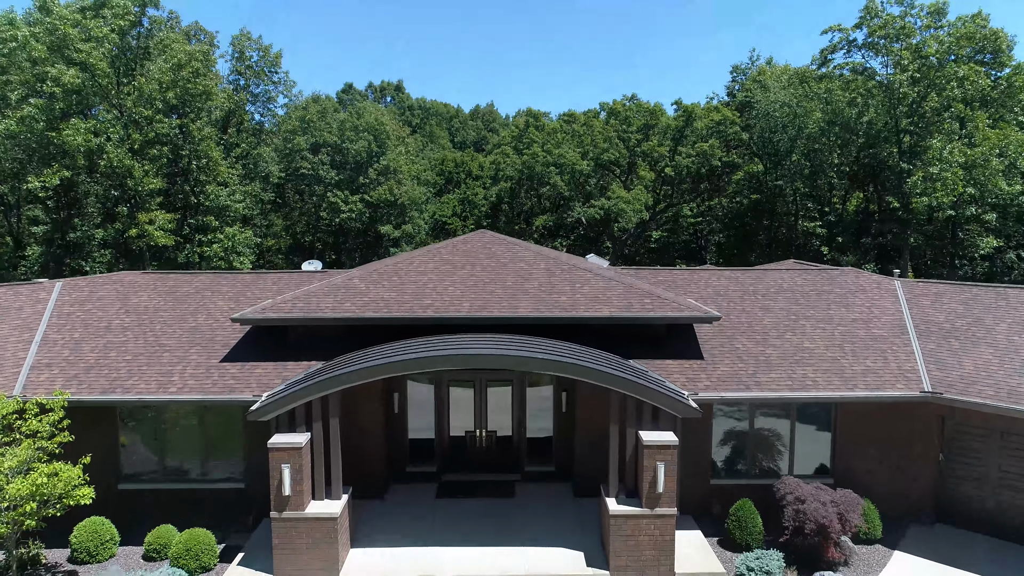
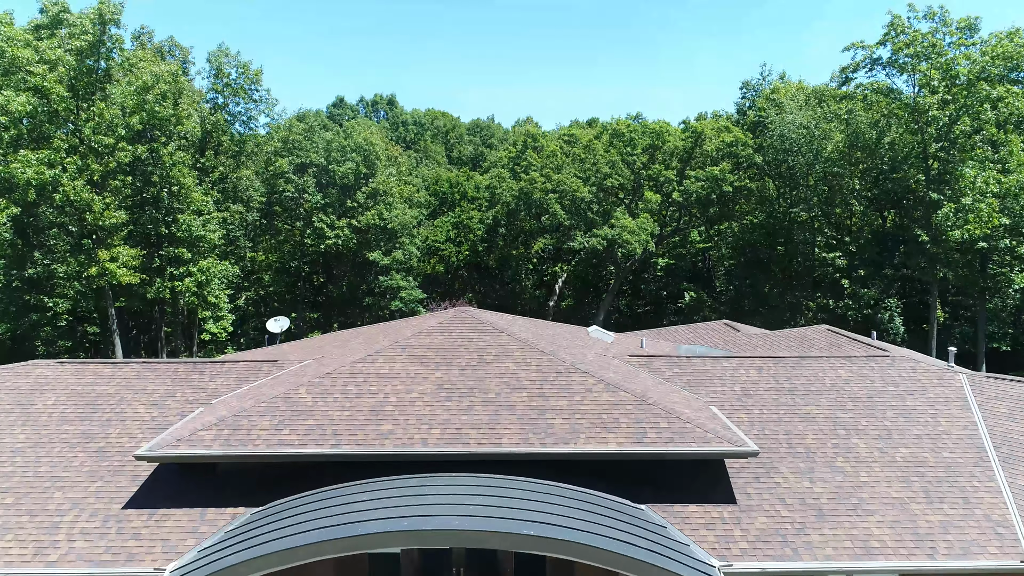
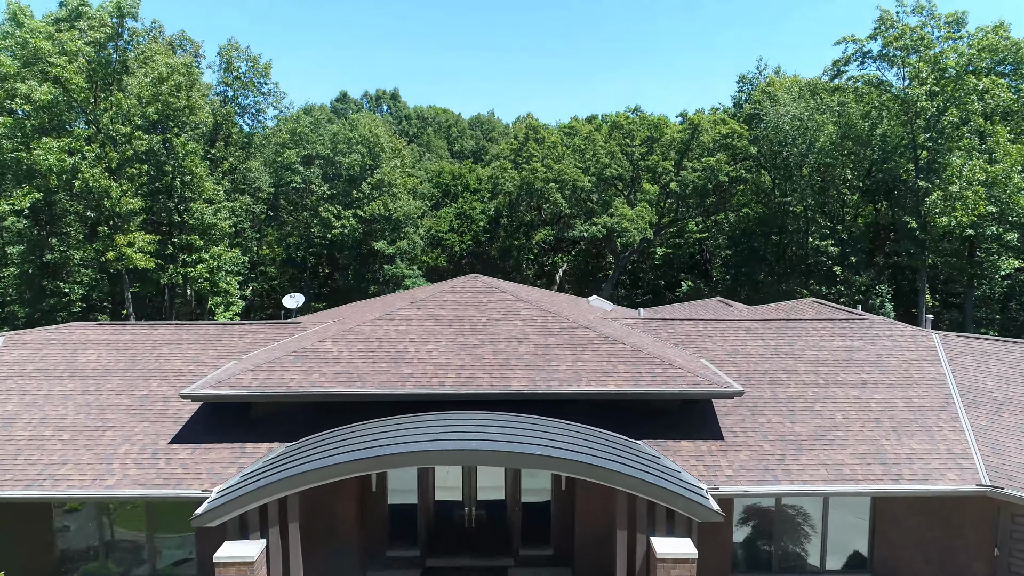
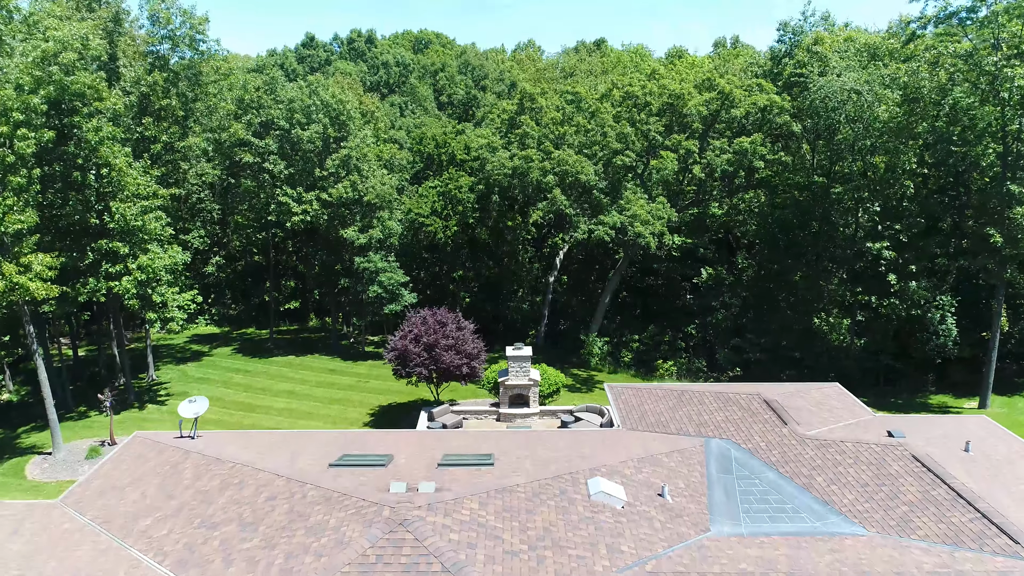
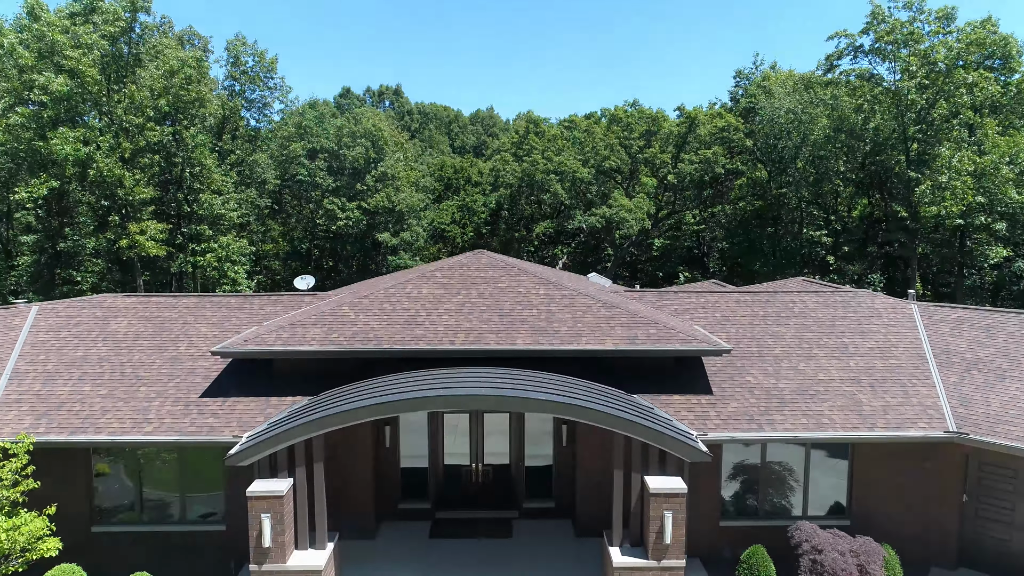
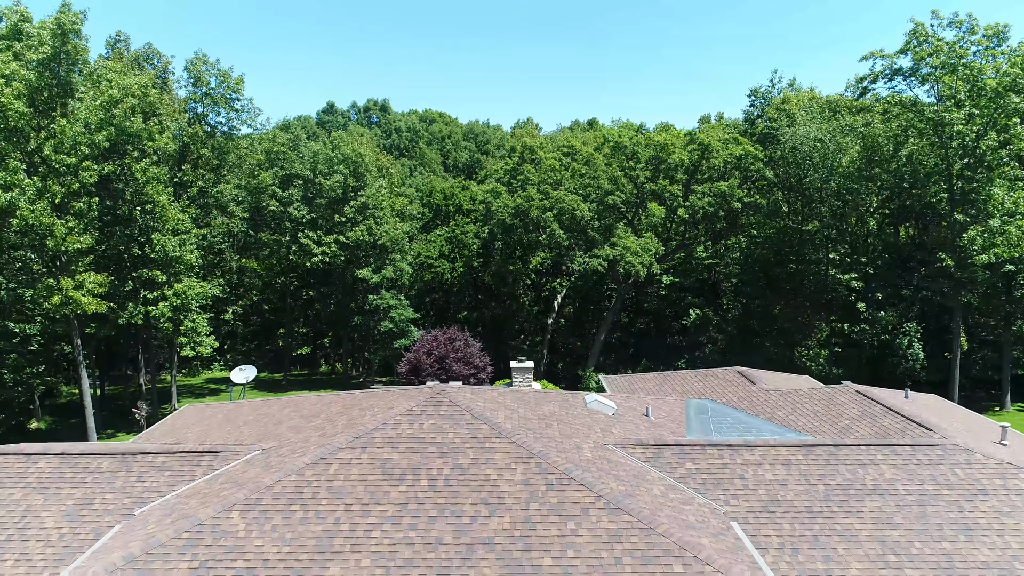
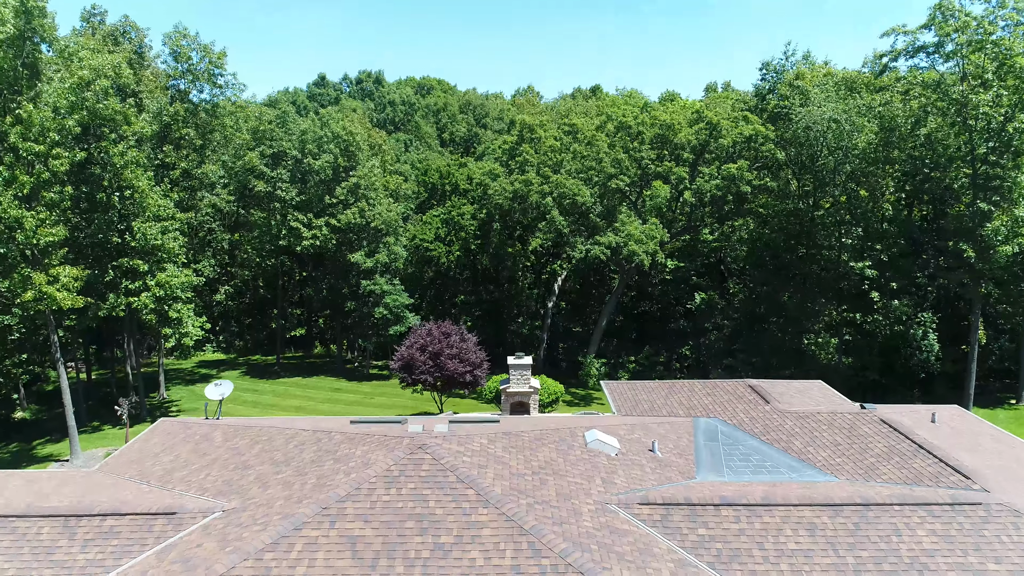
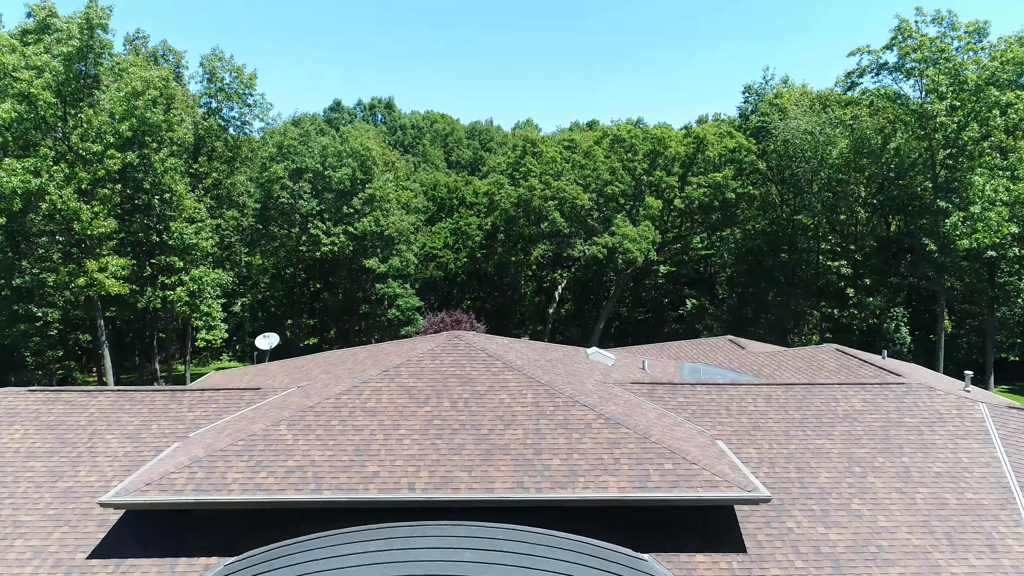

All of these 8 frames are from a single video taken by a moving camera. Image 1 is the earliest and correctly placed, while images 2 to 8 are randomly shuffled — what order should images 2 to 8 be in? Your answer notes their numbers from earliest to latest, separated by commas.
5, 3, 2, 8, 6, 7, 4
